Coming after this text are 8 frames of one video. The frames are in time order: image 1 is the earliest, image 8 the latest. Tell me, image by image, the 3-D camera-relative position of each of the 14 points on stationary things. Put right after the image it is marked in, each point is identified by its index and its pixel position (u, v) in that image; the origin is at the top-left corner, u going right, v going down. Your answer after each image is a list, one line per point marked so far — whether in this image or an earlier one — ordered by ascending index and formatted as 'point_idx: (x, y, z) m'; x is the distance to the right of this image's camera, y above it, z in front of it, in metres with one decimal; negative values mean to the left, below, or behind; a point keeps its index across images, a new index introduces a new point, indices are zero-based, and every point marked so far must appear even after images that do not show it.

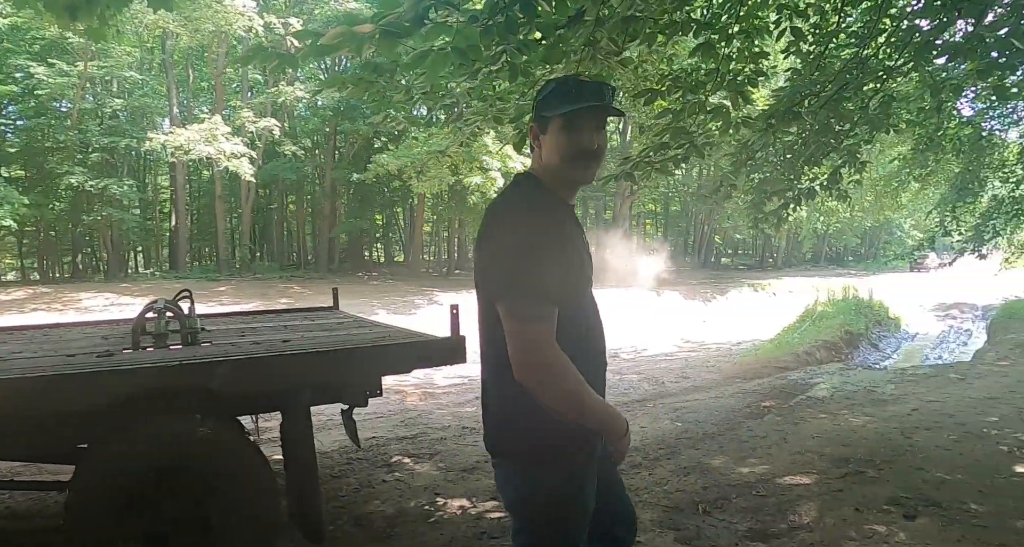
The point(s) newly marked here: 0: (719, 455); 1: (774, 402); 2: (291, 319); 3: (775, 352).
0: (+1.3, -1.2, +4.2) m
1: (+2.3, -1.2, +5.8) m
2: (-1.9, -0.4, +5.7) m
3: (+4.3, -1.4, +11.1) m
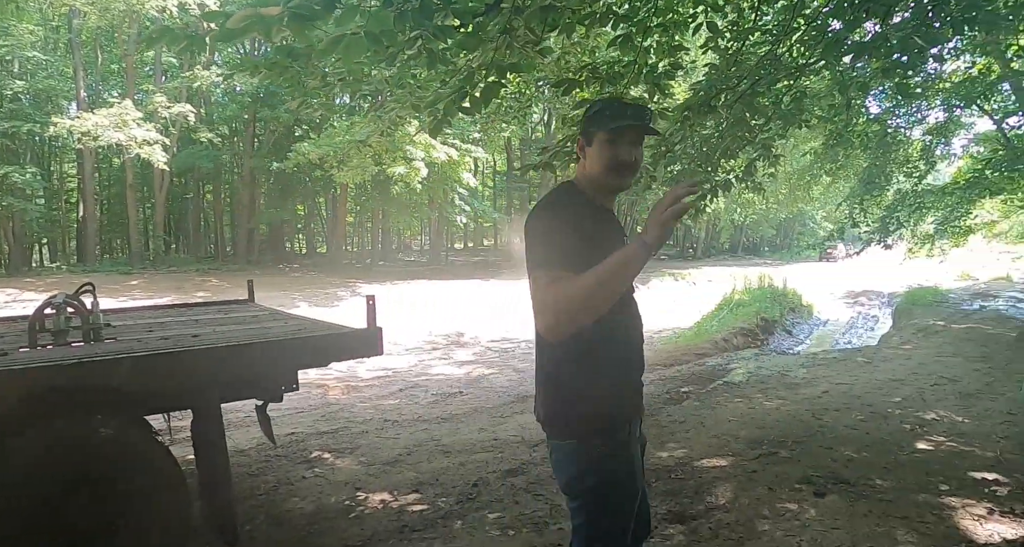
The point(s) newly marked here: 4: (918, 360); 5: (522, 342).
0: (+0.8, -1.1, +4.3) m
1: (+1.6, -1.1, +6.0) m
2: (-2.6, -0.3, +5.4) m
3: (+3.1, -1.2, +11.4) m
4: (+4.7, -1.0, +7.5) m
5: (+0.1, -1.7, +16.6) m
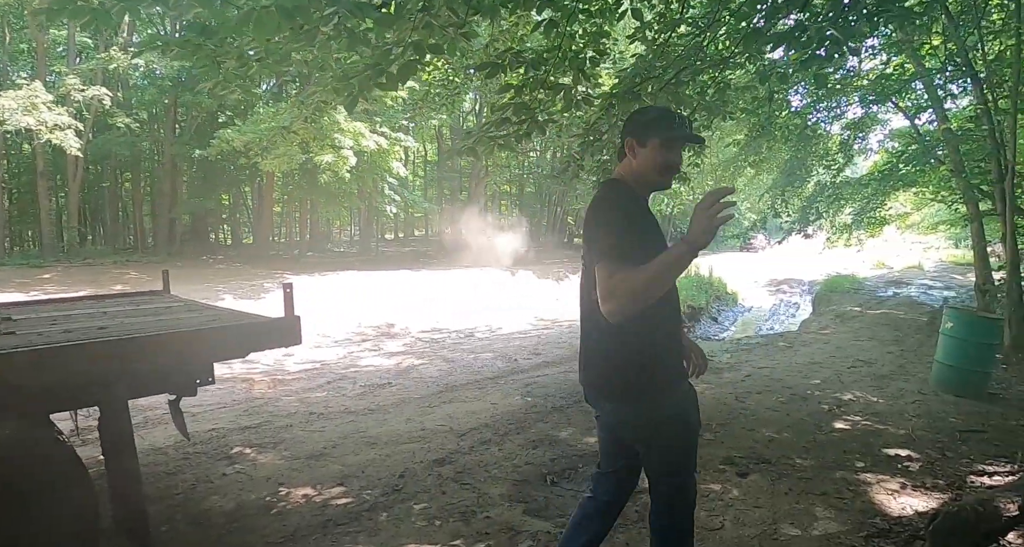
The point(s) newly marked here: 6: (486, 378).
0: (+0.4, -1.0, +4.3) m
1: (+1.0, -0.9, +6.0) m
2: (-3.1, -0.2, +5.1) m
3: (+1.9, -1.0, +11.6) m
4: (+3.9, -0.9, +7.8) m
5: (-1.6, -1.5, +16.5) m
6: (-0.3, -1.1, +6.9) m
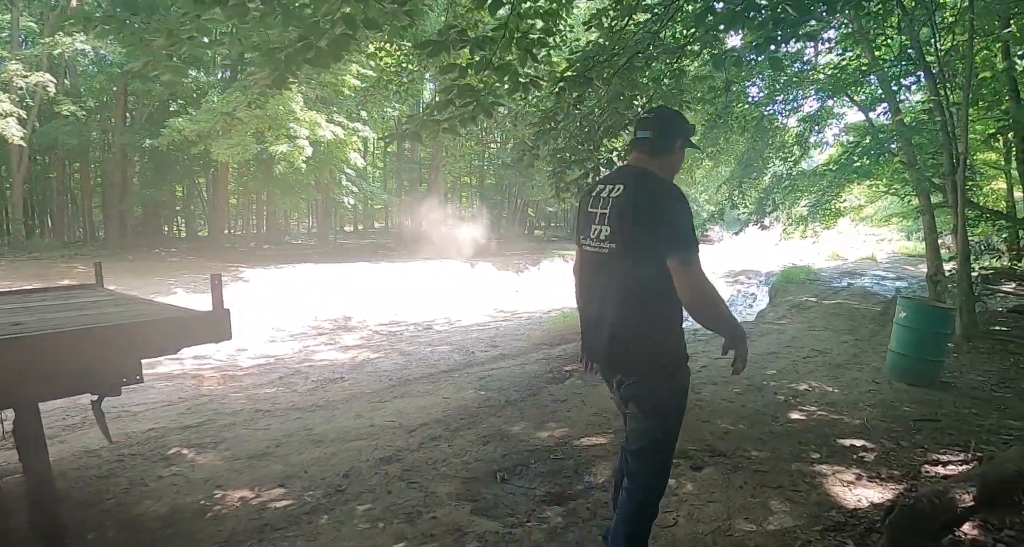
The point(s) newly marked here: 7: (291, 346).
0: (+0.1, -1.0, +4.2) m
1: (+0.6, -0.9, +5.9) m
2: (-3.5, -0.2, +4.8) m
3: (+1.2, -0.8, +11.6) m
4: (+3.4, -0.7, +7.9) m
5: (-2.5, -1.3, +16.3) m
6: (-0.8, -1.0, +6.7) m
7: (-4.9, -1.6, +14.4) m
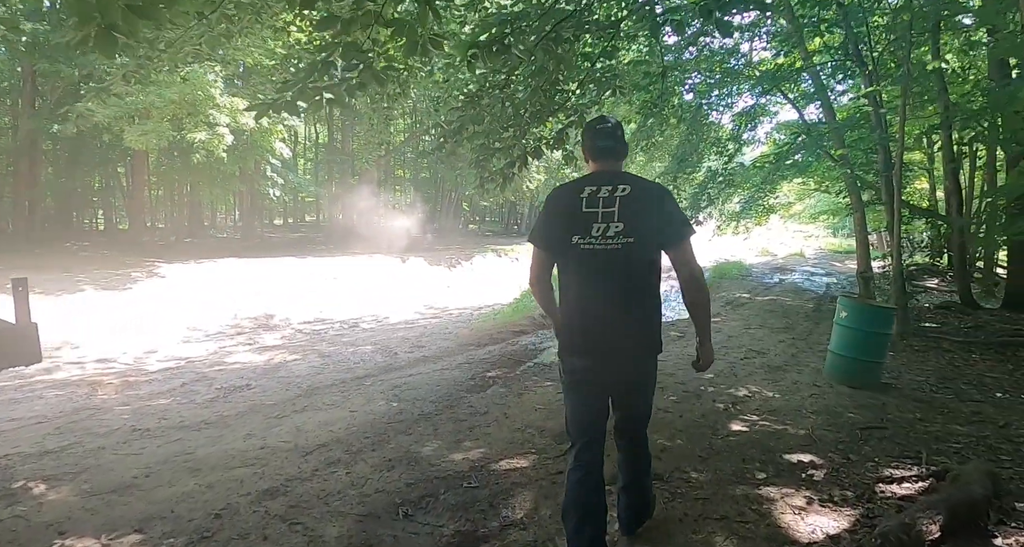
0: (-0.4, -0.9, +3.6) m
1: (-0.1, -0.8, +5.4) m
2: (-4.0, -0.2, +3.9) m
3: (0.0, -0.8, +11.1) m
4: (+2.5, -0.7, +7.6) m
5: (-4.1, -1.2, +15.5) m
6: (-1.5, -1.0, +6.1) m
7: (-6.3, -1.5, +13.3) m
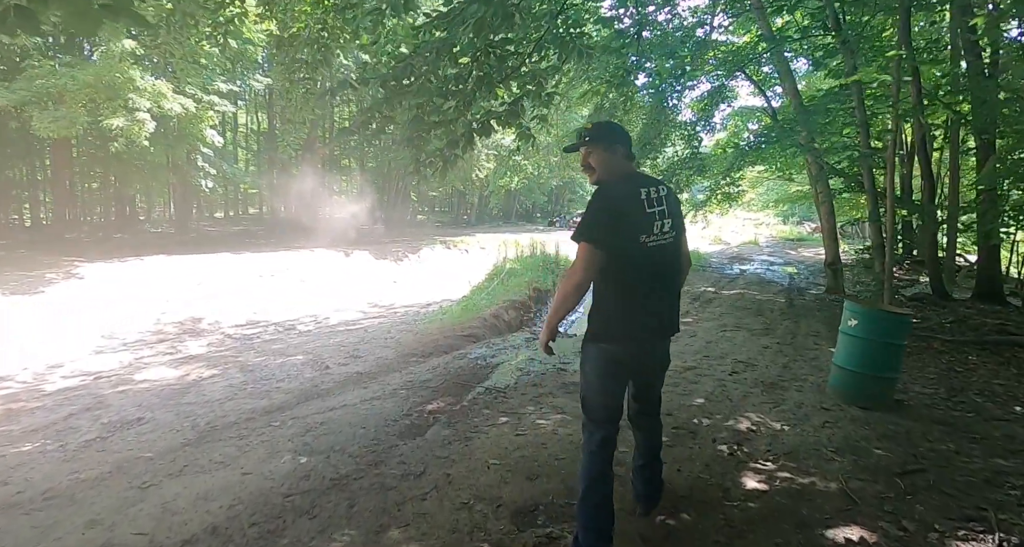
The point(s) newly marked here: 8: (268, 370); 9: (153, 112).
0: (-0.7, -1.0, +2.6) m
1: (-0.4, -0.9, +4.4) m
2: (-4.3, -0.3, +2.6) m
3: (-0.7, -0.7, +10.1) m
4: (+2.0, -0.7, +6.8) m
5: (-5.2, -1.2, +14.1) m
6: (-1.9, -1.1, +5.0) m
7: (-7.2, -1.5, +11.9) m
8: (-3.0, -1.2, +8.0) m
9: (-10.4, +4.7, +18.9) m
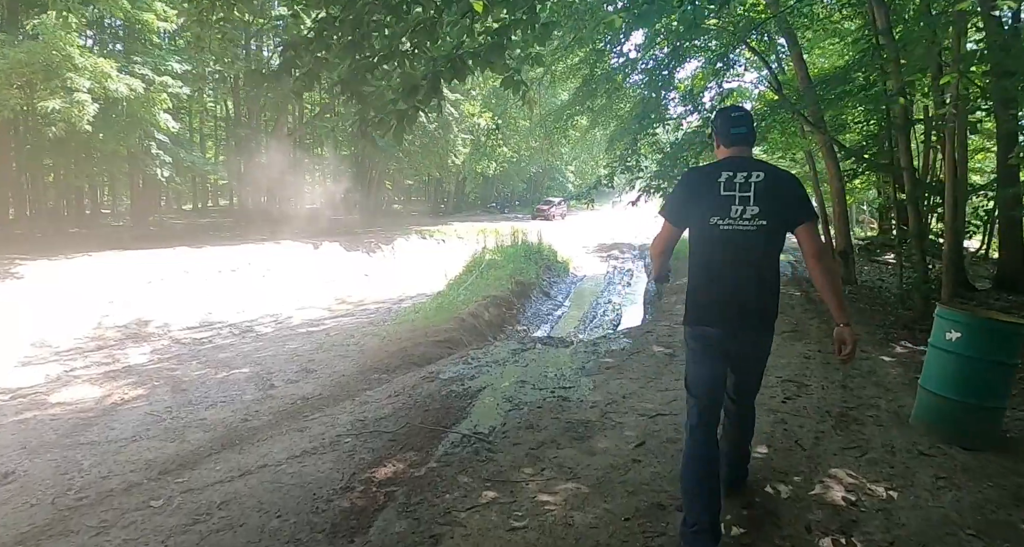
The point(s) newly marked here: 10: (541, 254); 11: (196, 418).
0: (-0.7, -1.1, +1.4) m
1: (-0.5, -0.9, +3.2) m
2: (-4.3, -0.4, +1.2) m
3: (-1.0, -0.7, +8.8) m
4: (+1.9, -0.6, +5.6) m
5: (-5.6, -1.1, +12.7) m
6: (-2.0, -1.1, +3.7) m
7: (-7.5, -1.5, +10.4) m
8: (-3.2, -1.2, +6.7) m
9: (-11.0, +4.8, +17.2) m
10: (+0.7, +0.5, +16.2) m
11: (-2.6, -1.2, +5.3) m
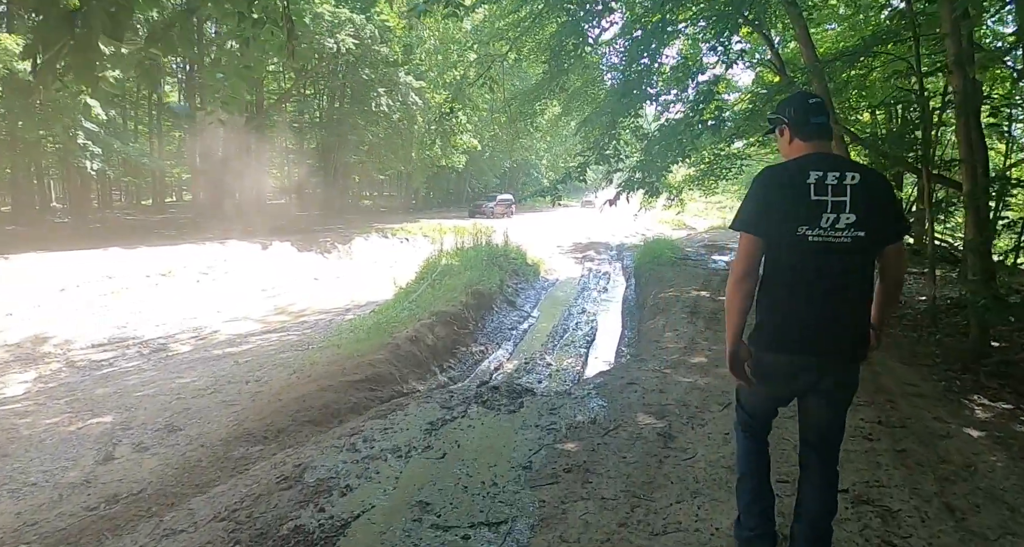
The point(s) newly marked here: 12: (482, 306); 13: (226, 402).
0: (-1.0, -1.3, -0.4) m
1: (-0.9, -1.1, +1.4) m
2: (-4.6, -0.7, -0.6) m
3: (-1.6, -0.8, +7.1) m
4: (+1.4, -0.8, +4.0) m
5: (-6.3, -1.3, +10.8) m
6: (-2.4, -1.3, +1.9) m
7: (-8.1, -1.7, +8.5) m
8: (-3.7, -1.4, +4.9) m
9: (-11.9, +4.6, +15.1) m
10: (-0.1, +0.4, +14.5) m
11: (-3.0, -1.4, +3.5) m
12: (-0.3, -0.5, +9.7) m
13: (-2.5, -1.2, +5.7) m
